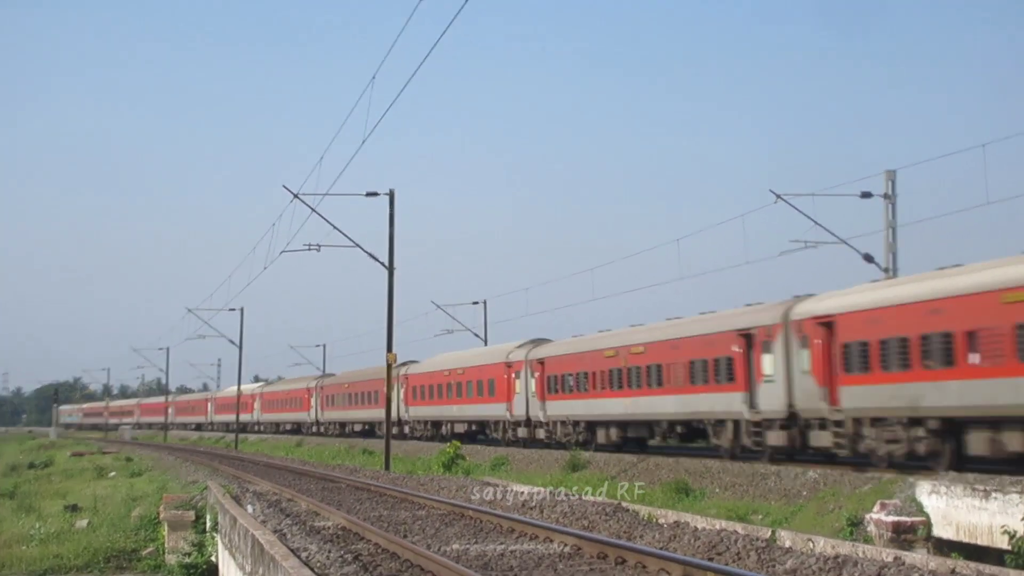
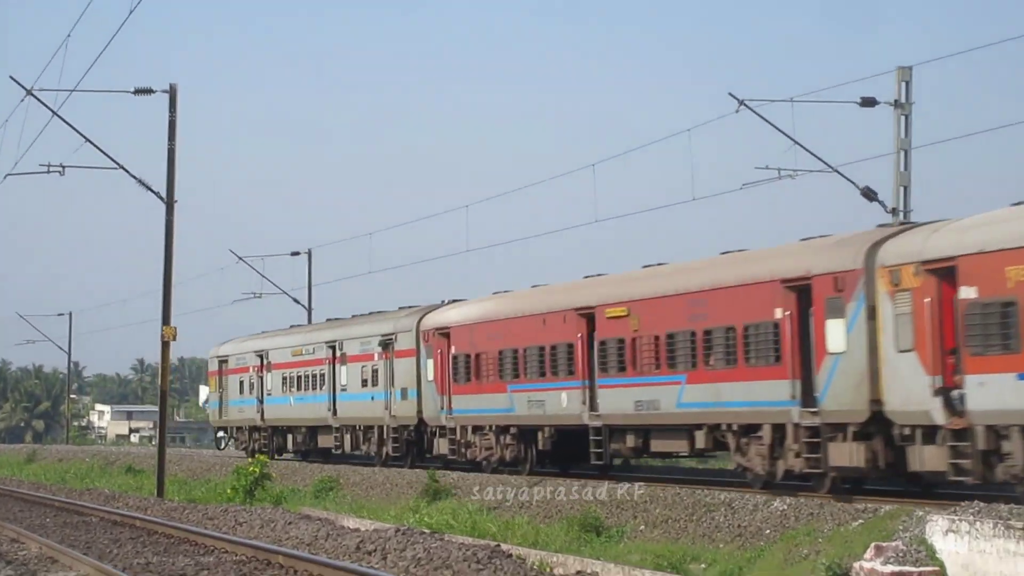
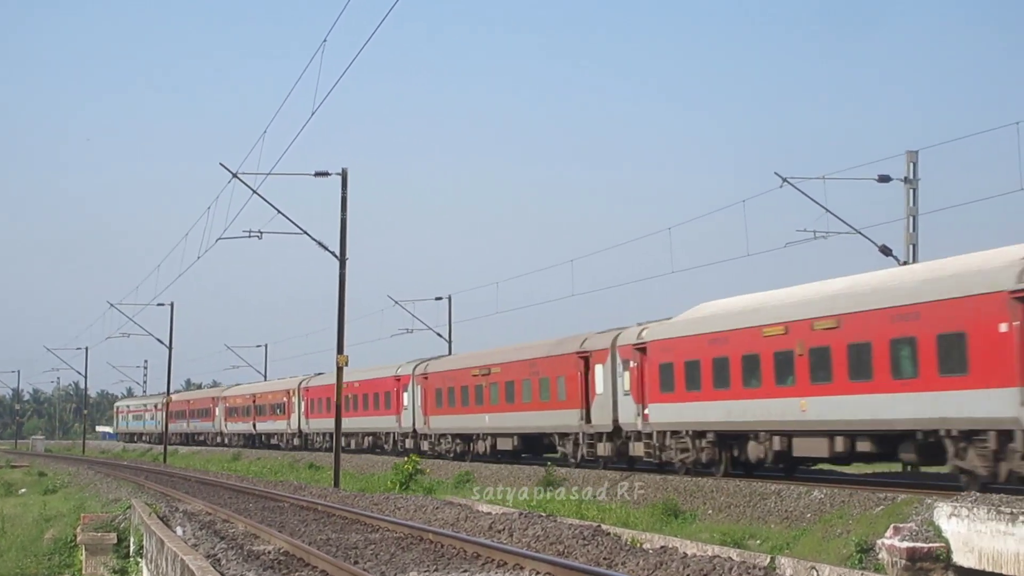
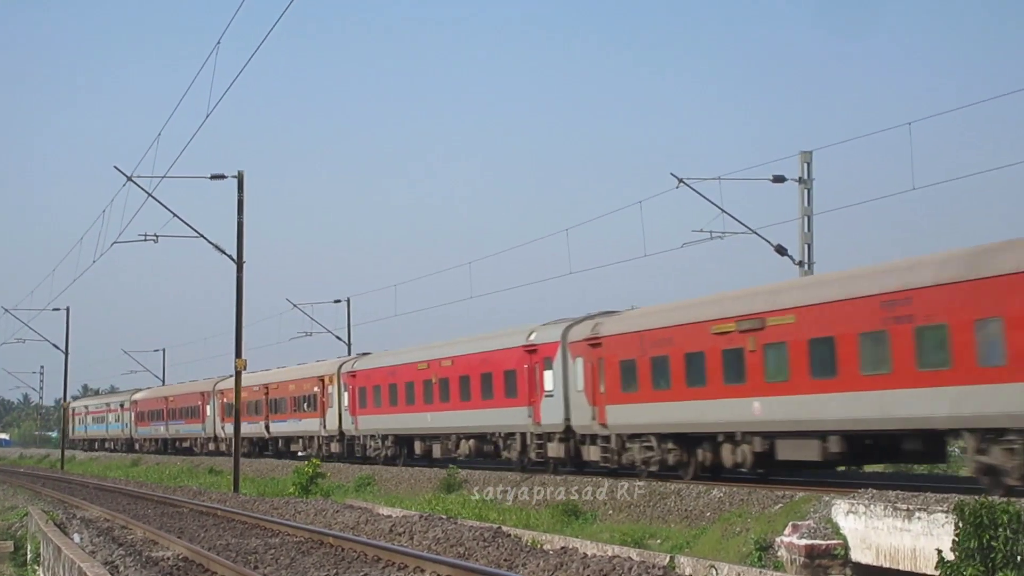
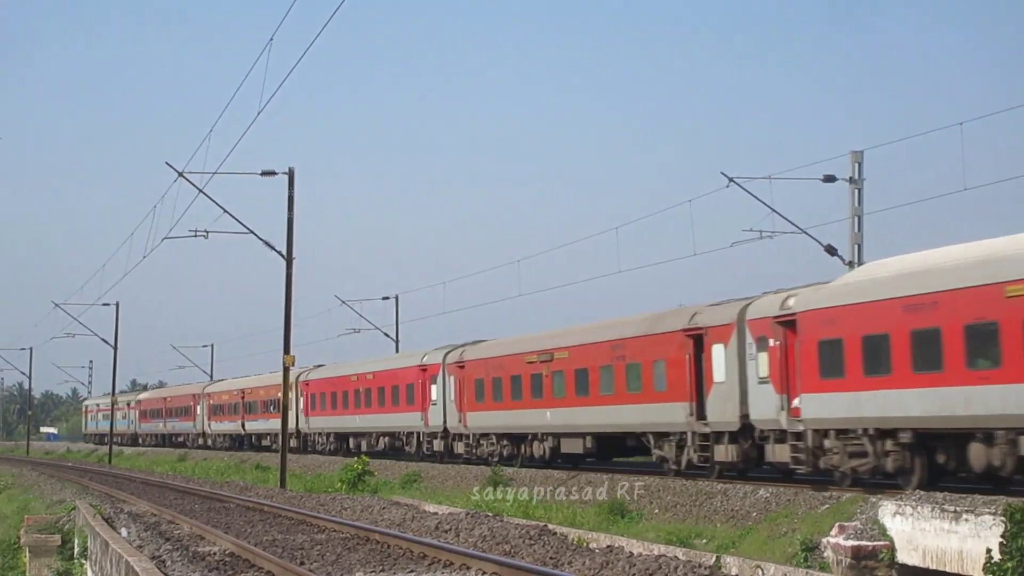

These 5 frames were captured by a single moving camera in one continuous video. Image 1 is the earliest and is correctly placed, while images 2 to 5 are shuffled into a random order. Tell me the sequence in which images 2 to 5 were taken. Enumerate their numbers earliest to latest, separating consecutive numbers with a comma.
3, 5, 4, 2
